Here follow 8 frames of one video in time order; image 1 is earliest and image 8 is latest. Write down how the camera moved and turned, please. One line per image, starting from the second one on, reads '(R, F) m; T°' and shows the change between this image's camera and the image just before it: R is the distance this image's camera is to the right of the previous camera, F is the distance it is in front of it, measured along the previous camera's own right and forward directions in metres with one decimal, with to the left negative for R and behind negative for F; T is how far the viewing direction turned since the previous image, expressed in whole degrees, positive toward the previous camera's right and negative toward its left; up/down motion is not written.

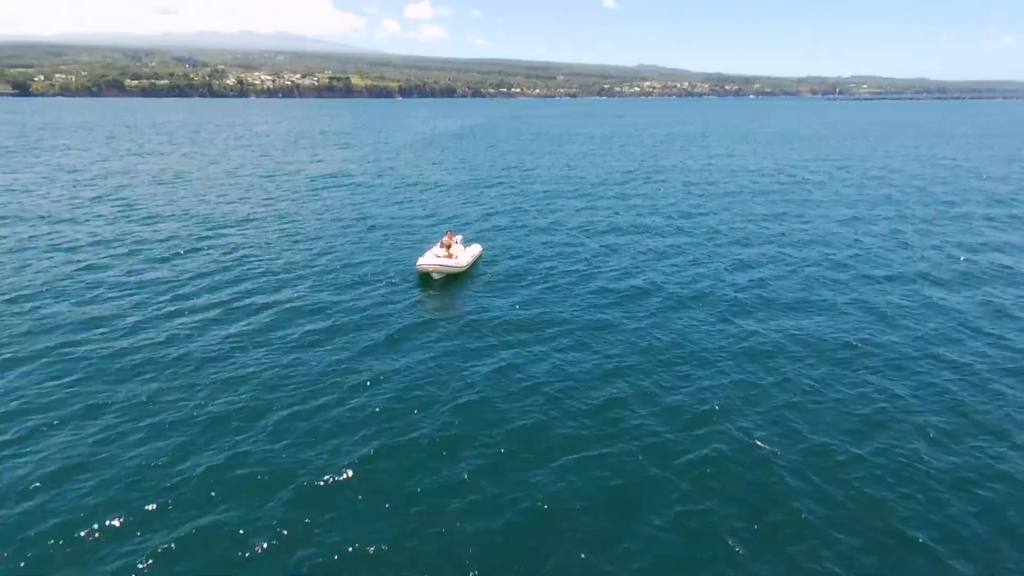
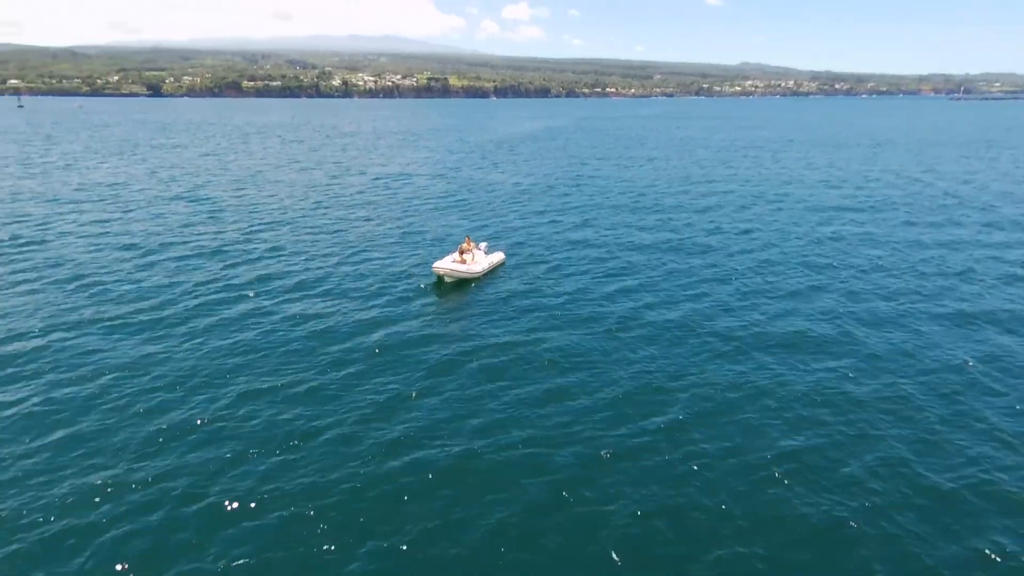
(+4.6, -0.1) m; -8°
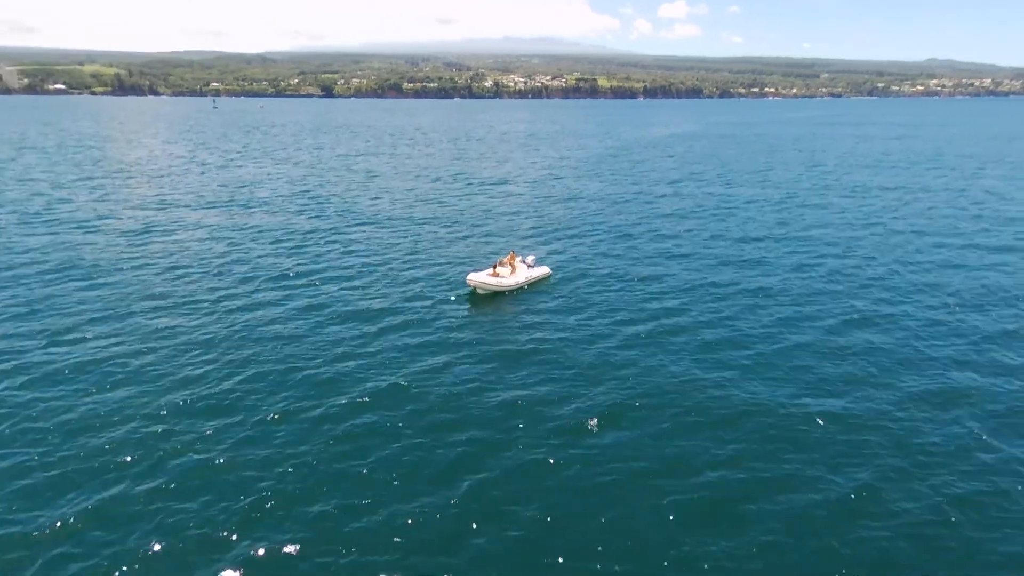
(+7.8, -2.3) m; -12°
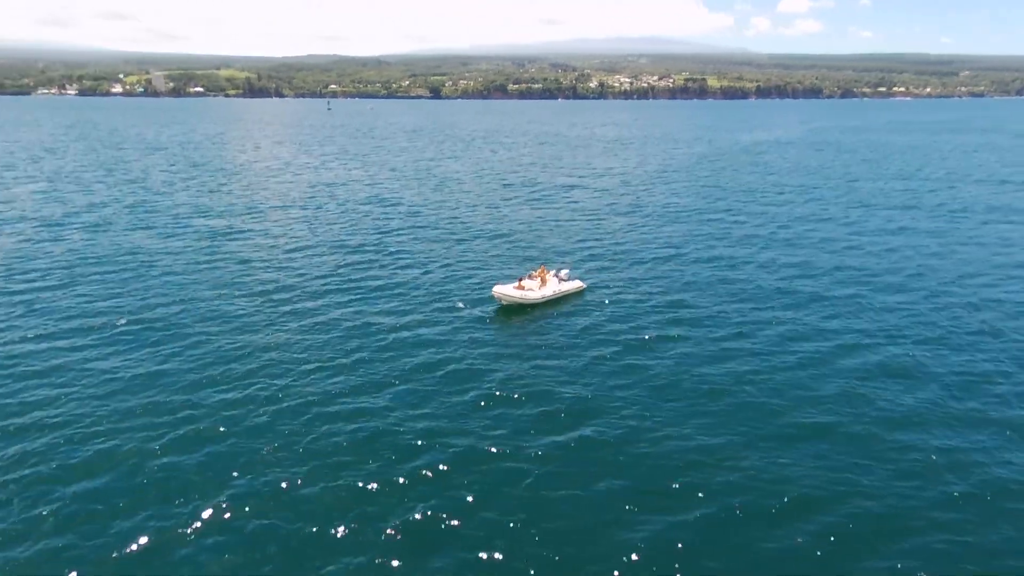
(+5.1, -1.6) m; -9°
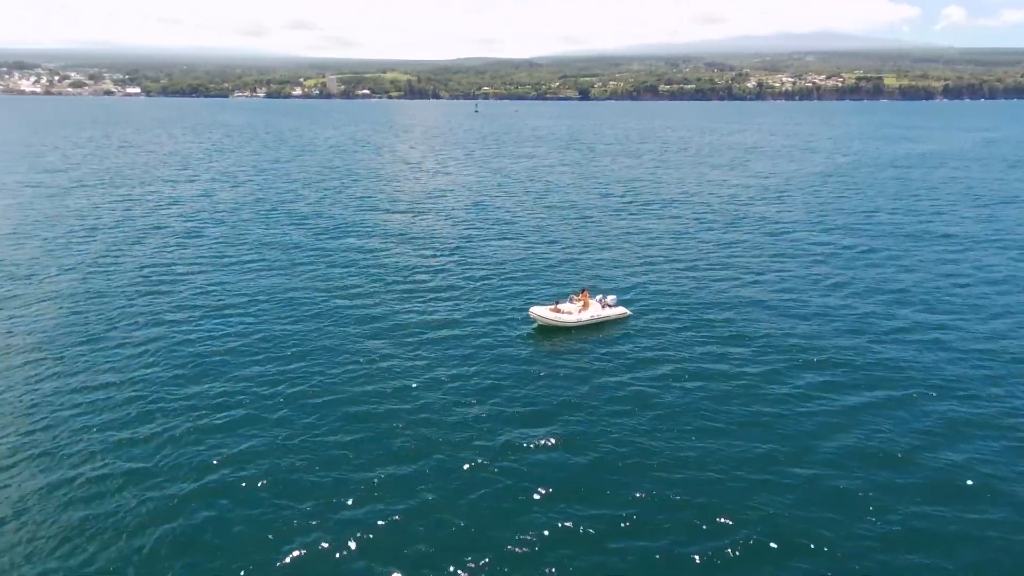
(+6.8, -0.8) m; -12°
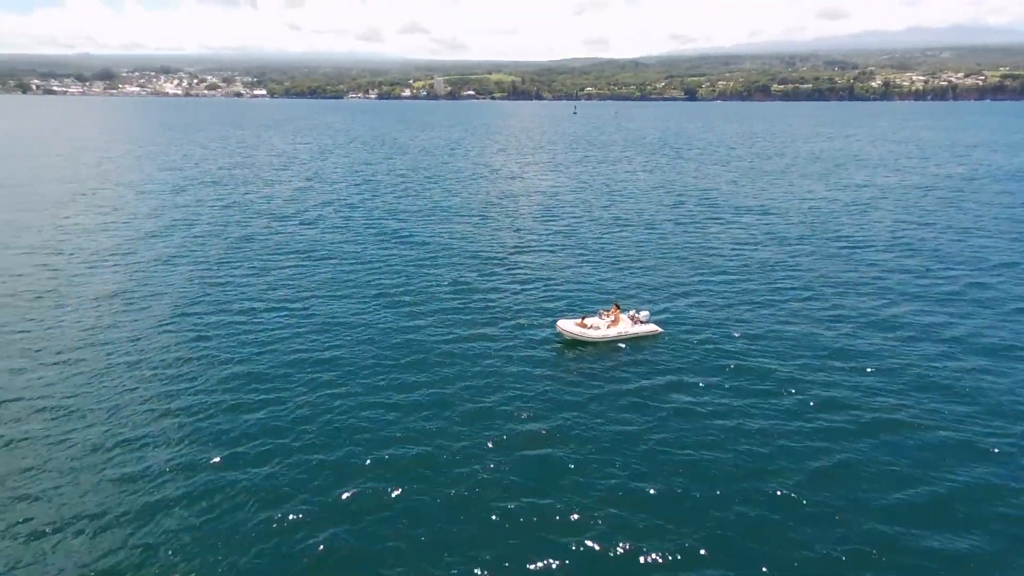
(+4.6, -0.5) m; -9°
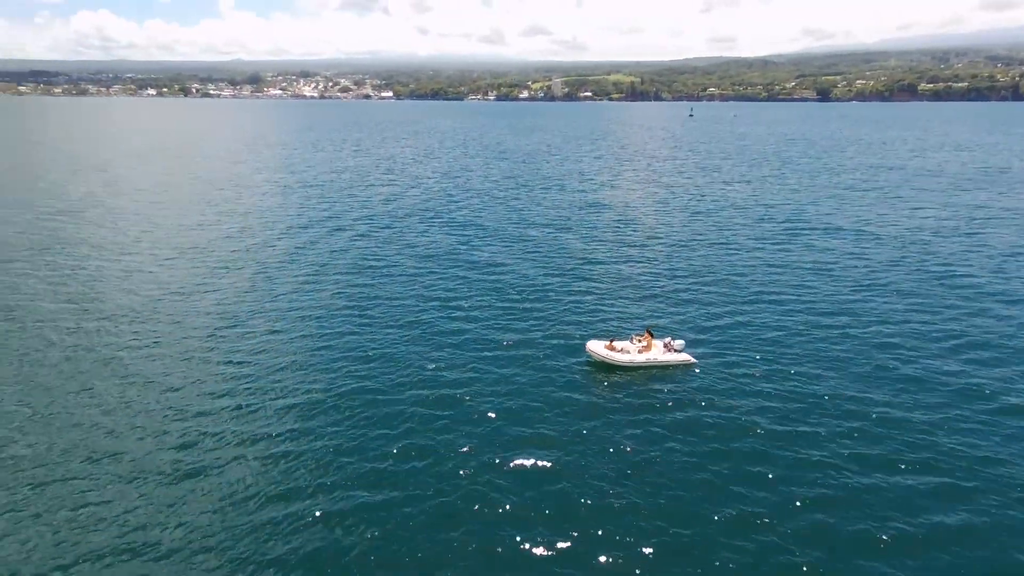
(+5.3, -0.6) m; -10°
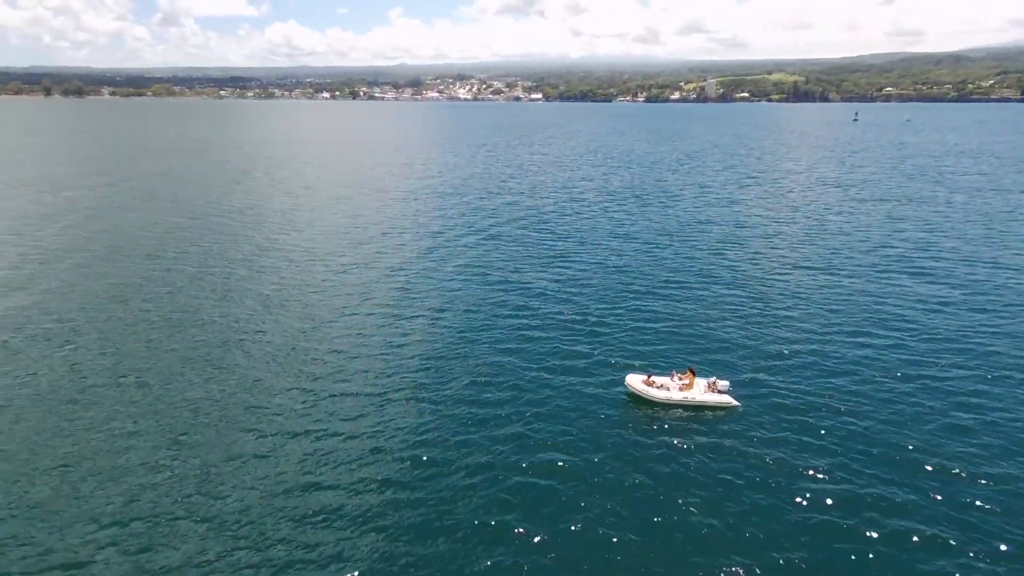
(+6.6, -1.2) m; -12°
